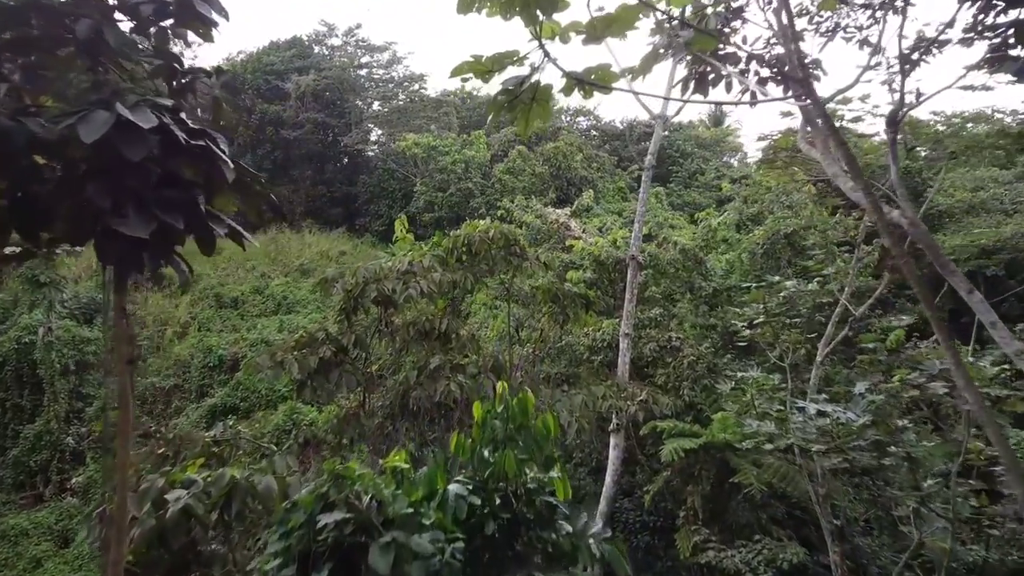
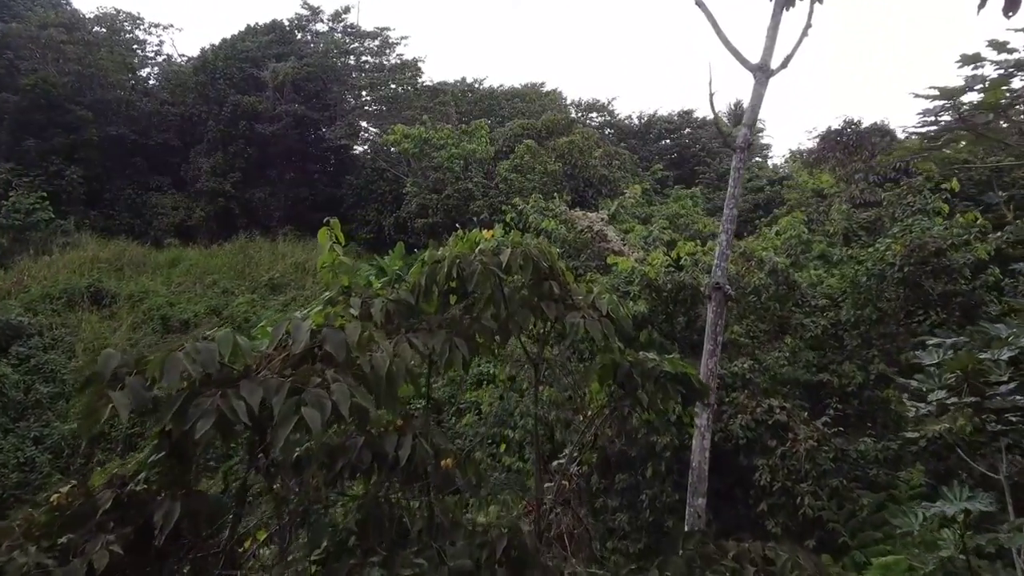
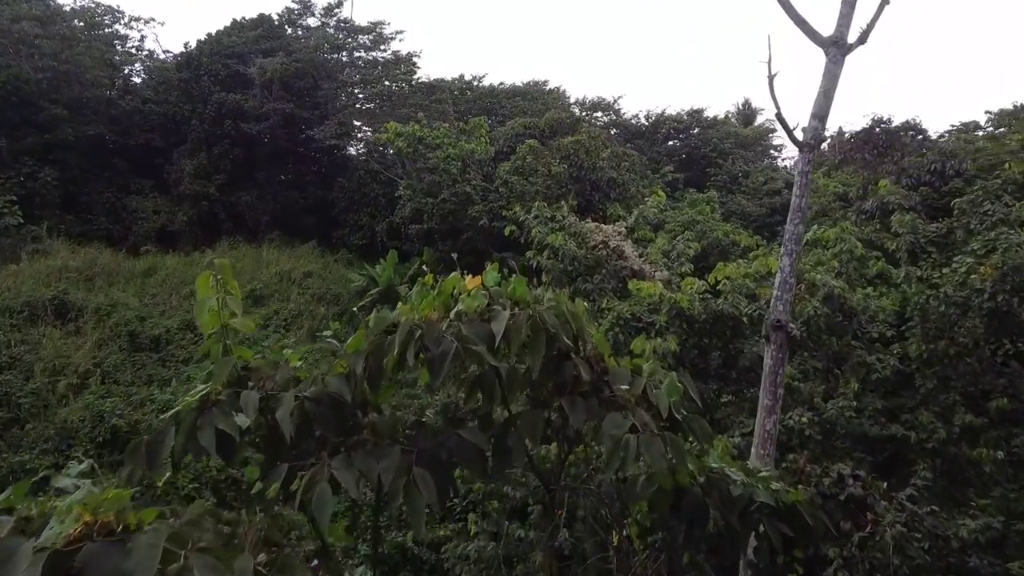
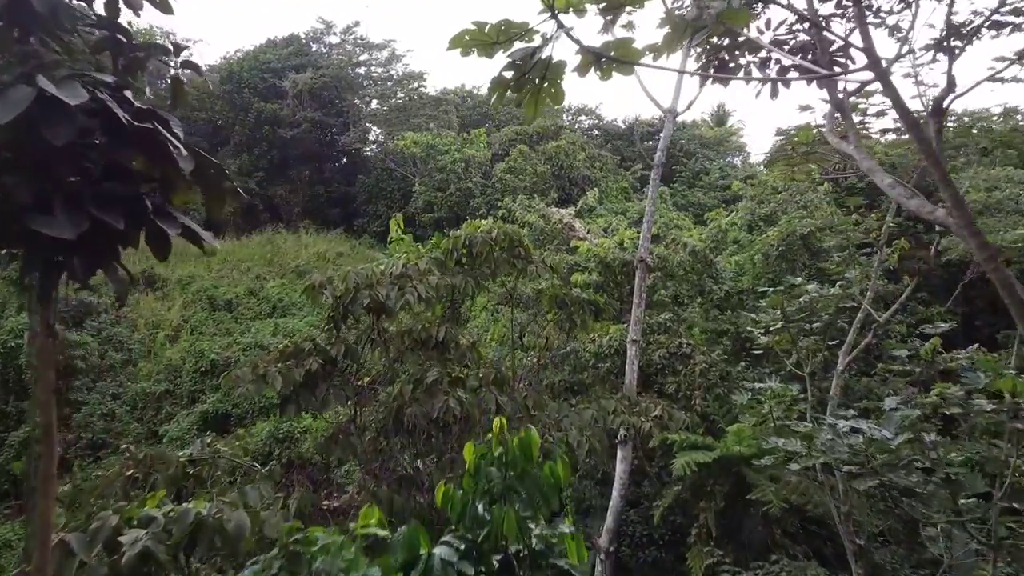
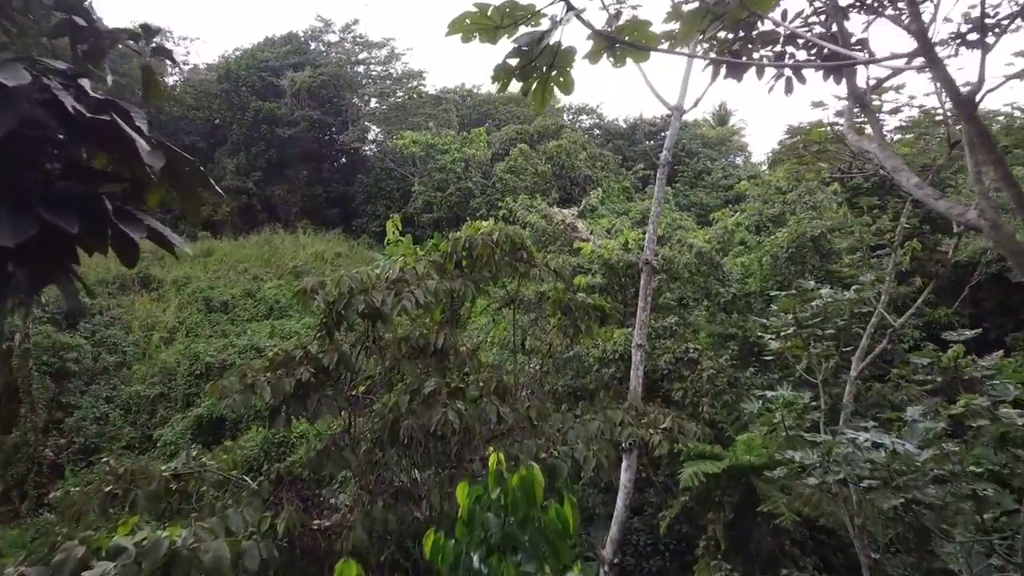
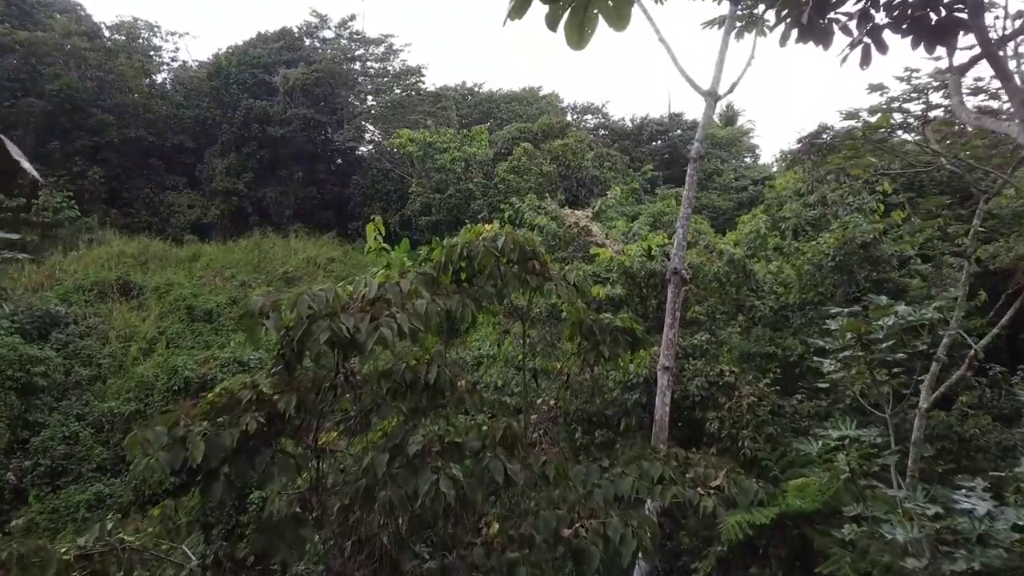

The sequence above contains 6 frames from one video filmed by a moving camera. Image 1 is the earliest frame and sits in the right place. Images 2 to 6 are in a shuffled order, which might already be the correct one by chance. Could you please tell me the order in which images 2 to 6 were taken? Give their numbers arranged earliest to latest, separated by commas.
4, 5, 6, 2, 3
